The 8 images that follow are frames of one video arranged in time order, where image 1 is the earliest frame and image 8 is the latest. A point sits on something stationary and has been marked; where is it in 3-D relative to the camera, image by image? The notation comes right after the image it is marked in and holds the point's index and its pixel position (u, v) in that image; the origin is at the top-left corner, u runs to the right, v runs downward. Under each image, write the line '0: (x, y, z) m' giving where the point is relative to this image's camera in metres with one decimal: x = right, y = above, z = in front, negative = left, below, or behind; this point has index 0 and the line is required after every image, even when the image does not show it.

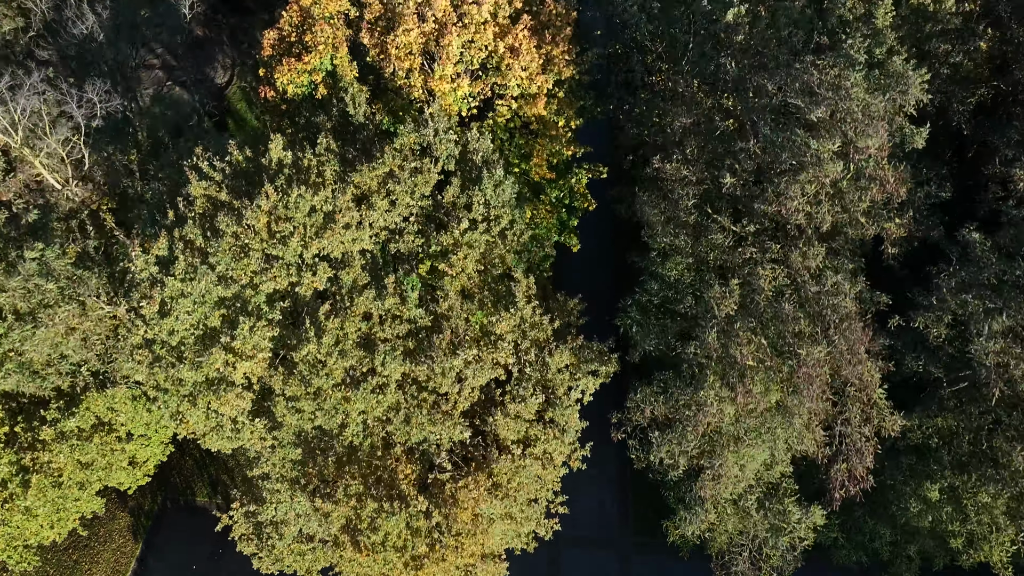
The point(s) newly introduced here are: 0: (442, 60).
0: (-1.3, +4.1, +15.7) m
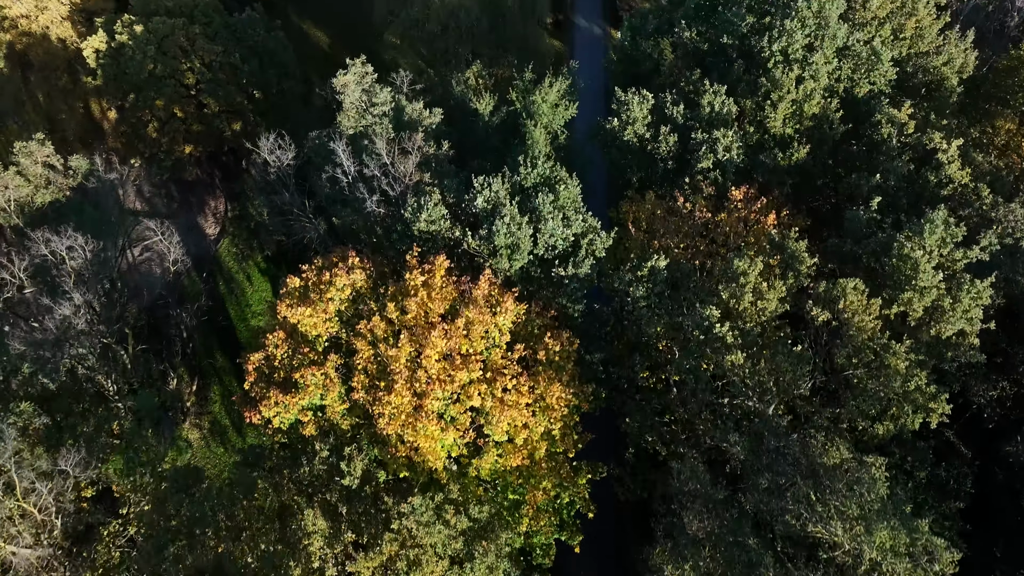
0: (-1.3, -2.3, +14.8) m
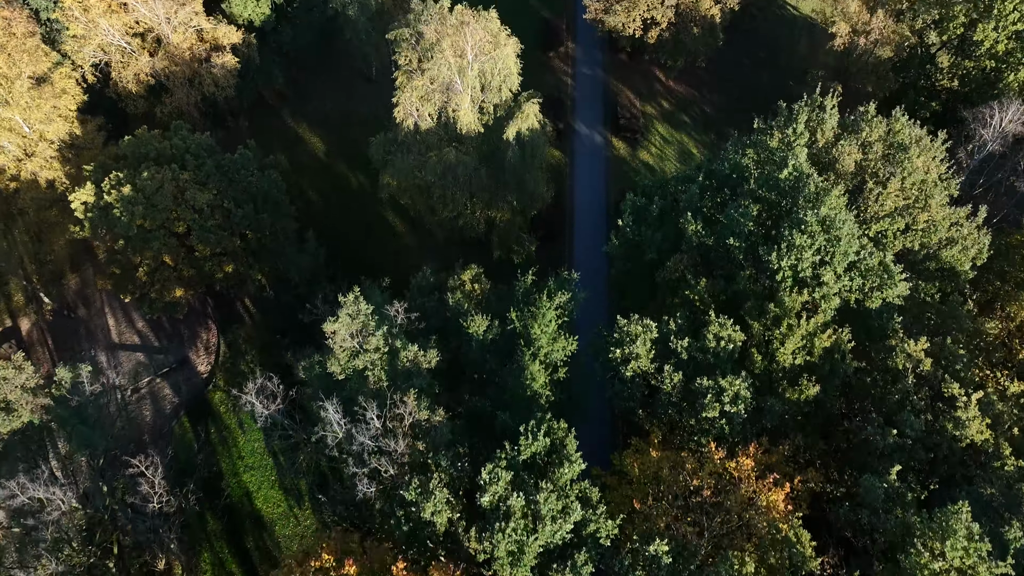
0: (-1.4, -8.0, +13.9) m
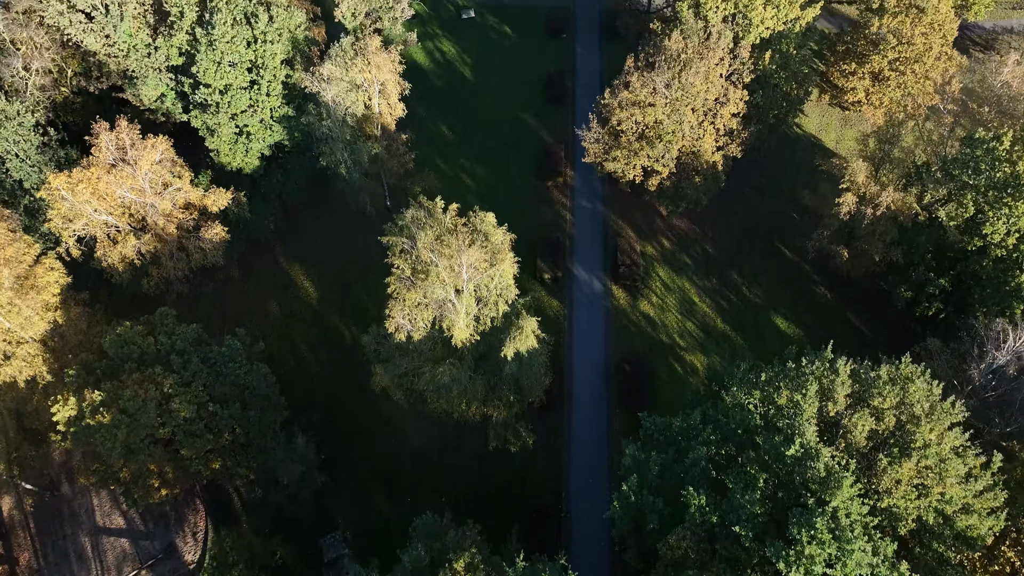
0: (-1.5, -15.5, +12.7) m
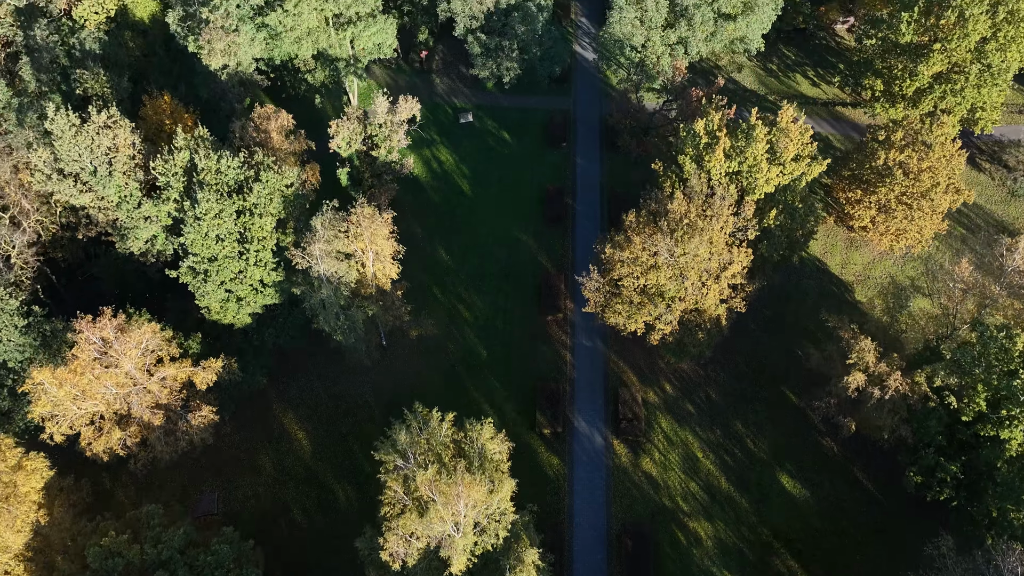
0: (-1.5, -22.9, +11.5) m
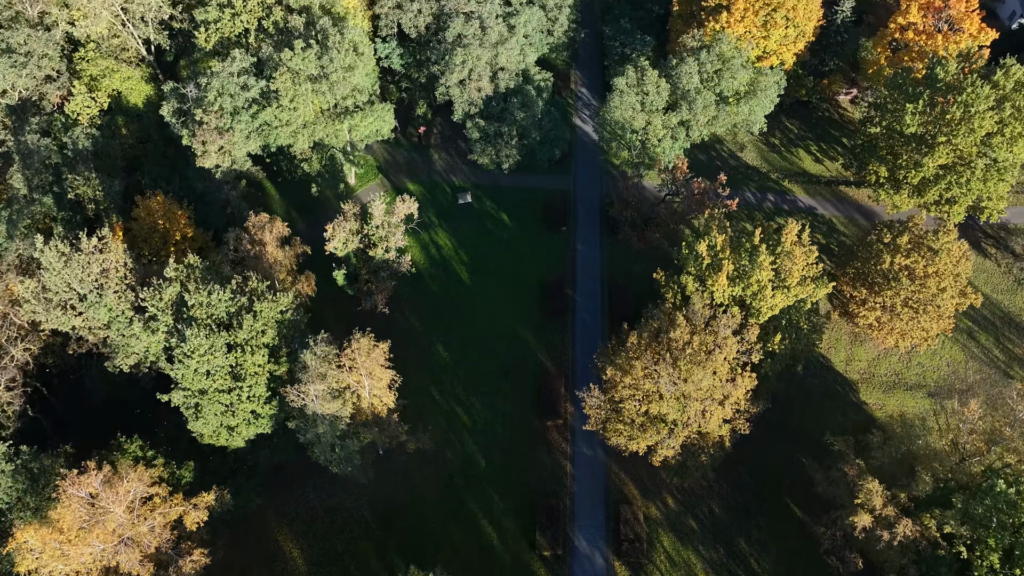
0: (-1.6, -28.5, +10.6) m
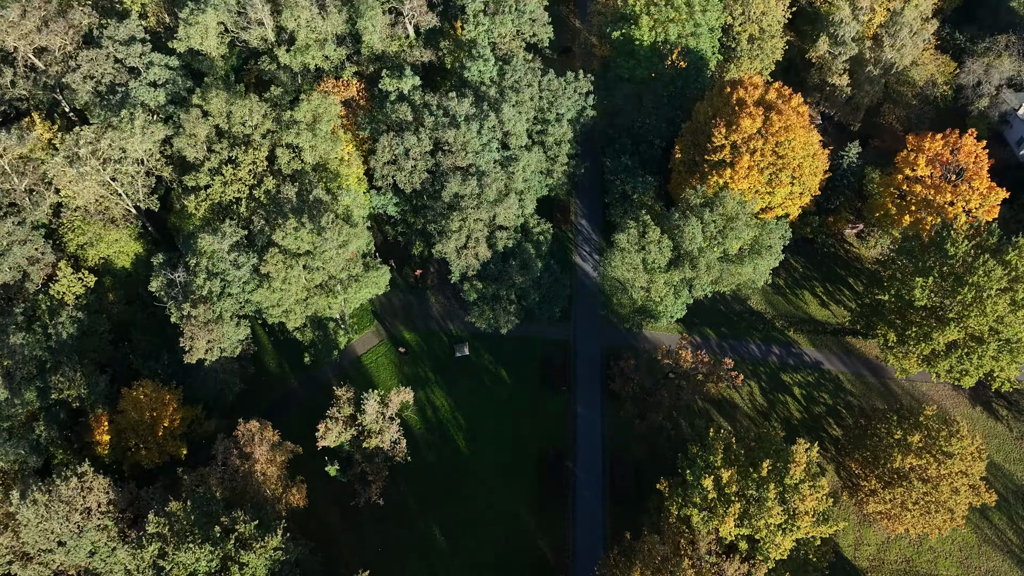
0: (-1.6, -38.7, +8.8) m
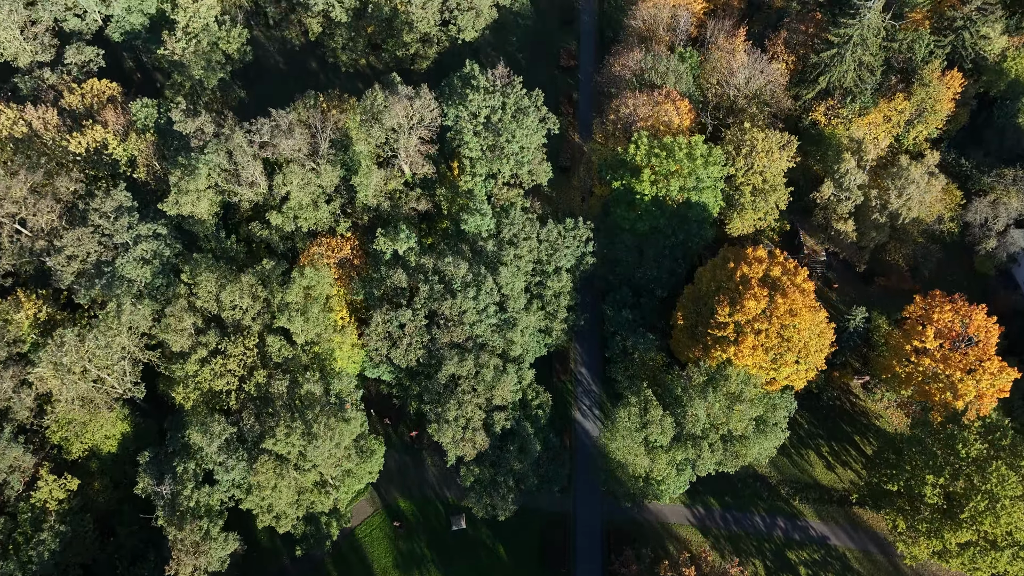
0: (-1.7, -49.7, +6.8) m
